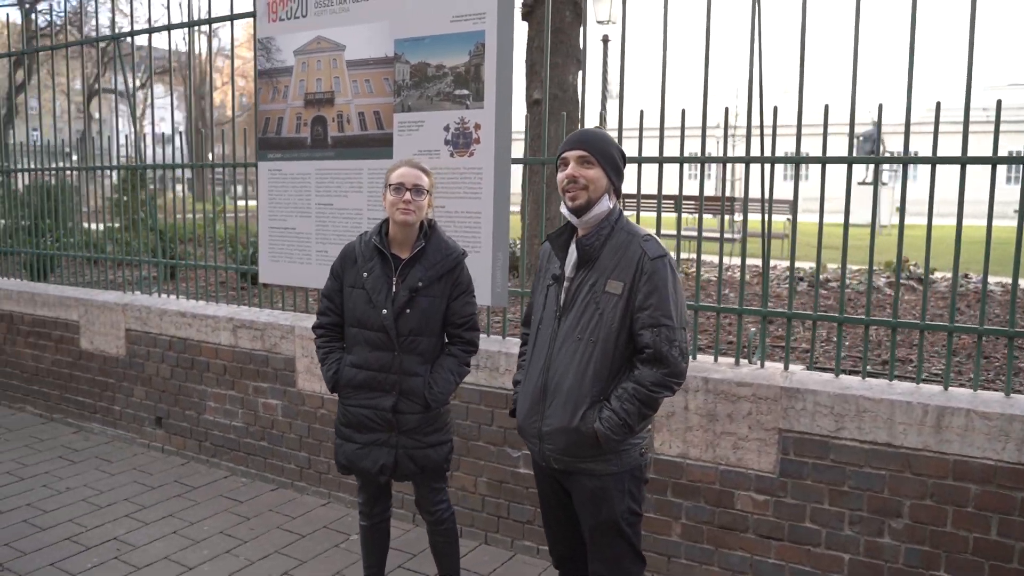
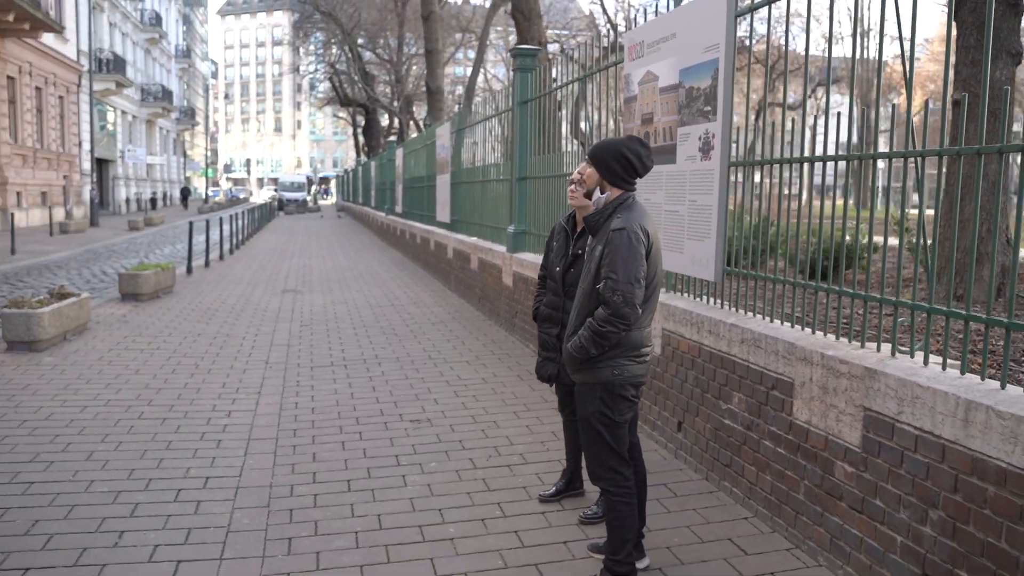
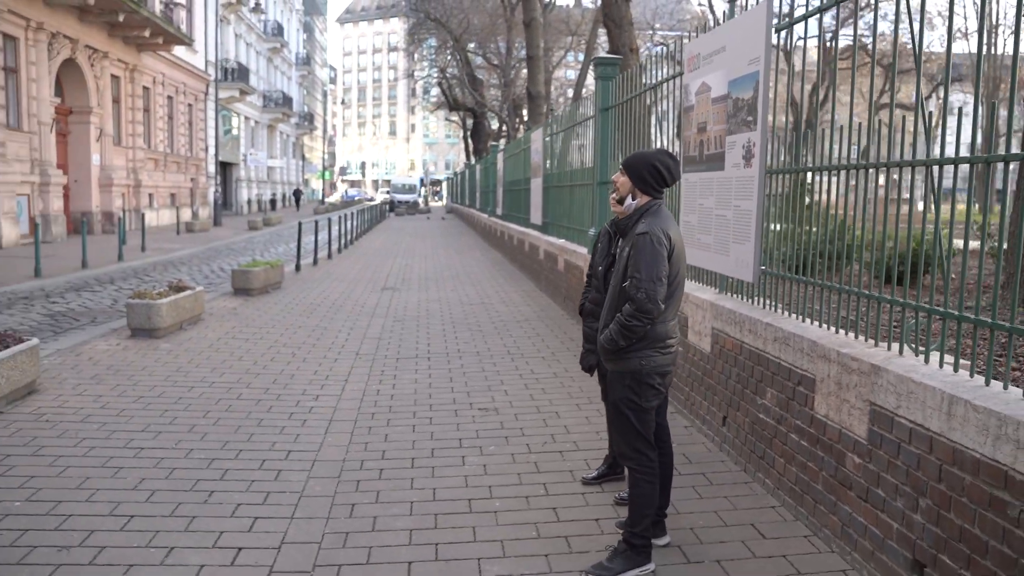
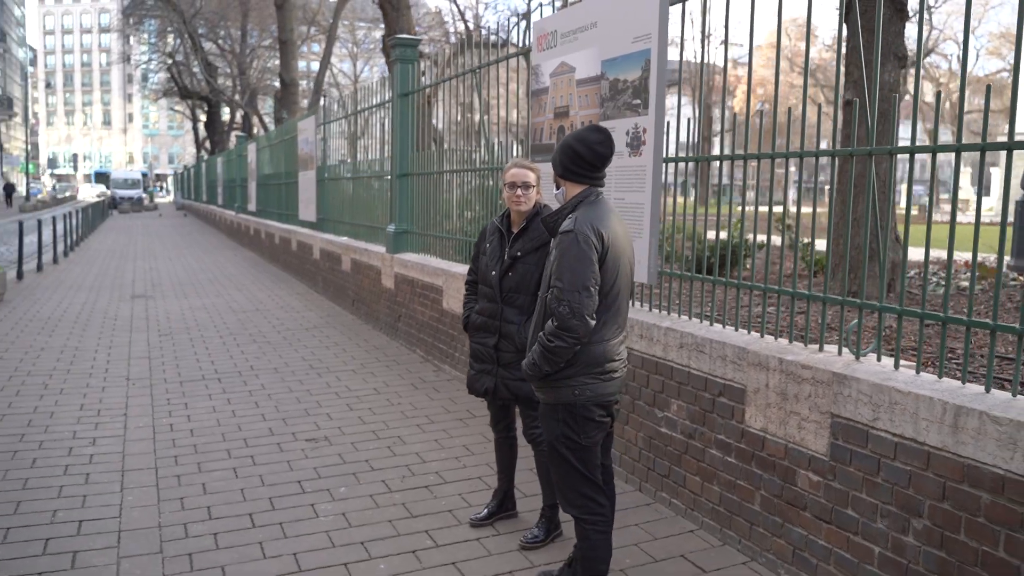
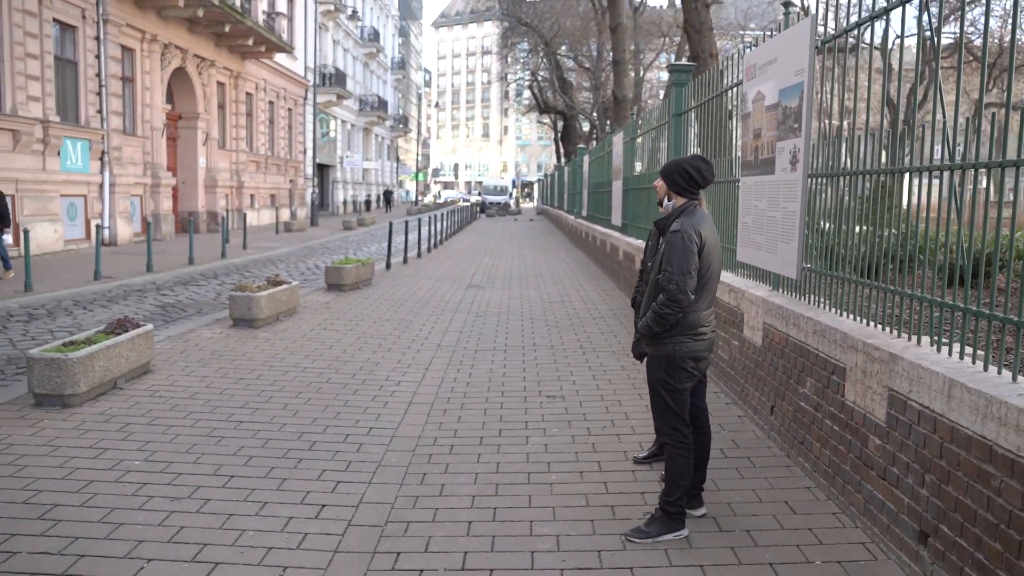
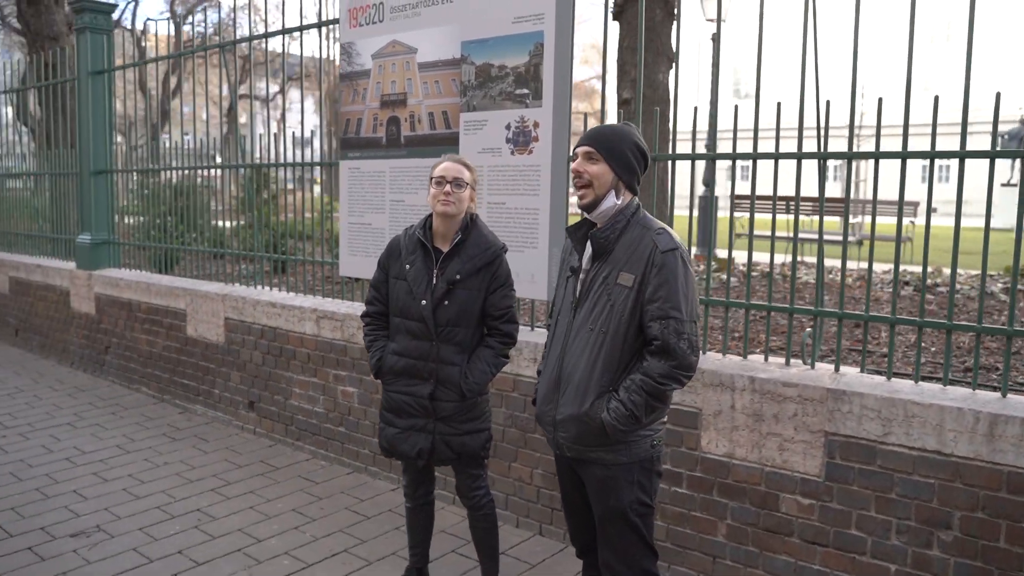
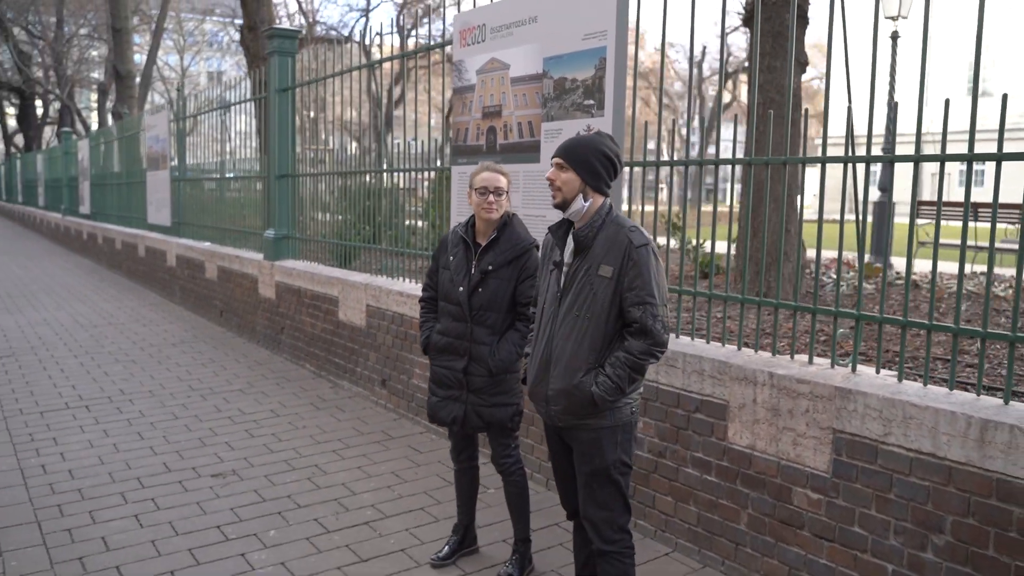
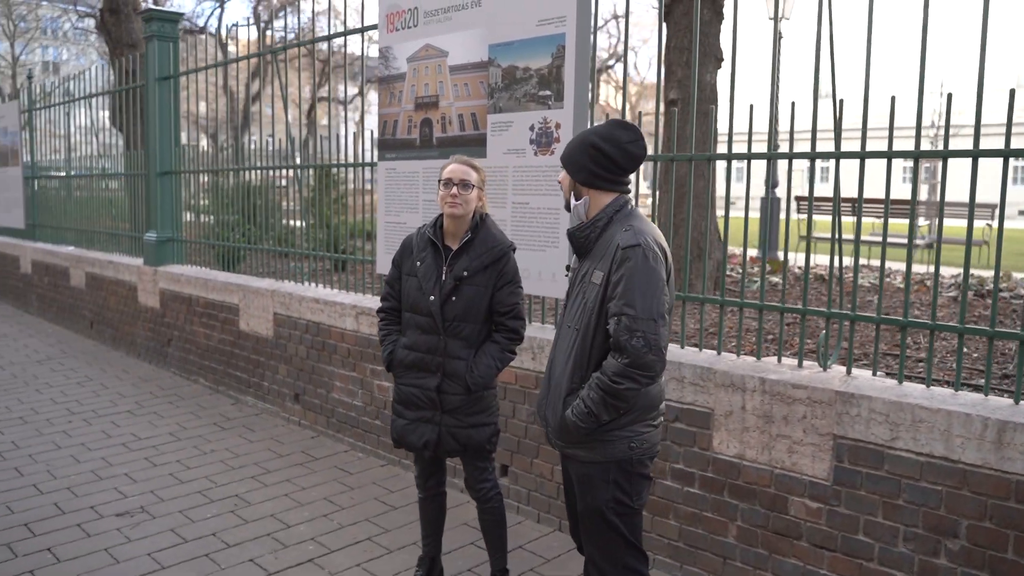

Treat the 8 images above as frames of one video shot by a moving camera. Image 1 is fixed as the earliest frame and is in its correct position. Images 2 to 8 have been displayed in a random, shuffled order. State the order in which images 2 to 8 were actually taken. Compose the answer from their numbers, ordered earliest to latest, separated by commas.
6, 8, 7, 4, 2, 3, 5
